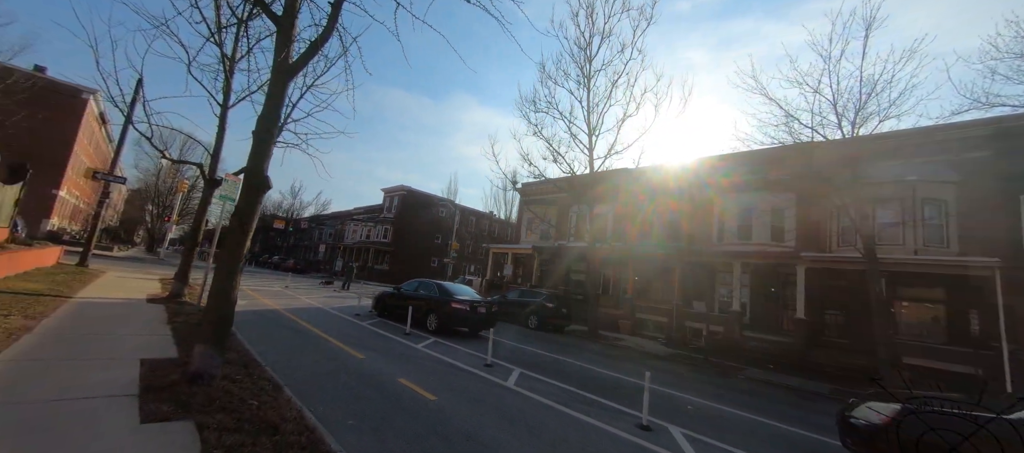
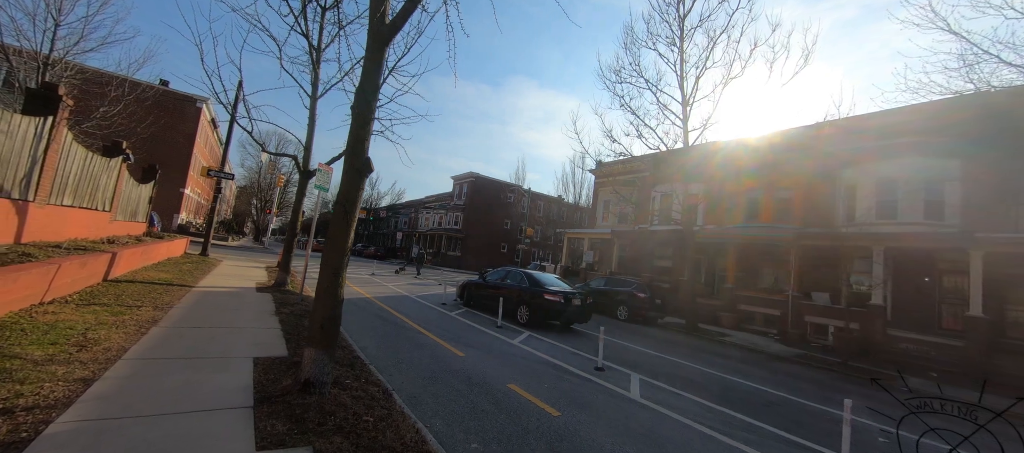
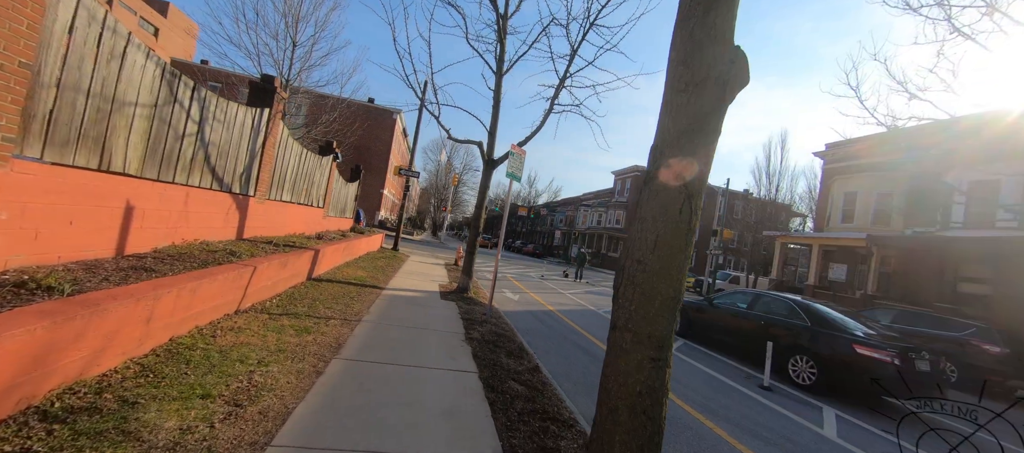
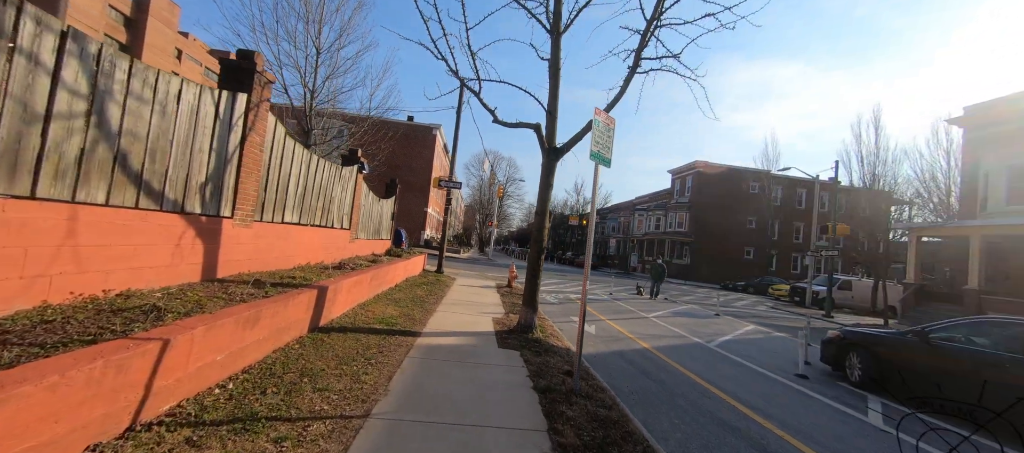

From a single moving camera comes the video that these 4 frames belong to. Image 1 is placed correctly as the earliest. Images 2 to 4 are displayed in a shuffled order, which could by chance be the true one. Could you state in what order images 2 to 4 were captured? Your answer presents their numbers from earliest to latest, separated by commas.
2, 3, 4
